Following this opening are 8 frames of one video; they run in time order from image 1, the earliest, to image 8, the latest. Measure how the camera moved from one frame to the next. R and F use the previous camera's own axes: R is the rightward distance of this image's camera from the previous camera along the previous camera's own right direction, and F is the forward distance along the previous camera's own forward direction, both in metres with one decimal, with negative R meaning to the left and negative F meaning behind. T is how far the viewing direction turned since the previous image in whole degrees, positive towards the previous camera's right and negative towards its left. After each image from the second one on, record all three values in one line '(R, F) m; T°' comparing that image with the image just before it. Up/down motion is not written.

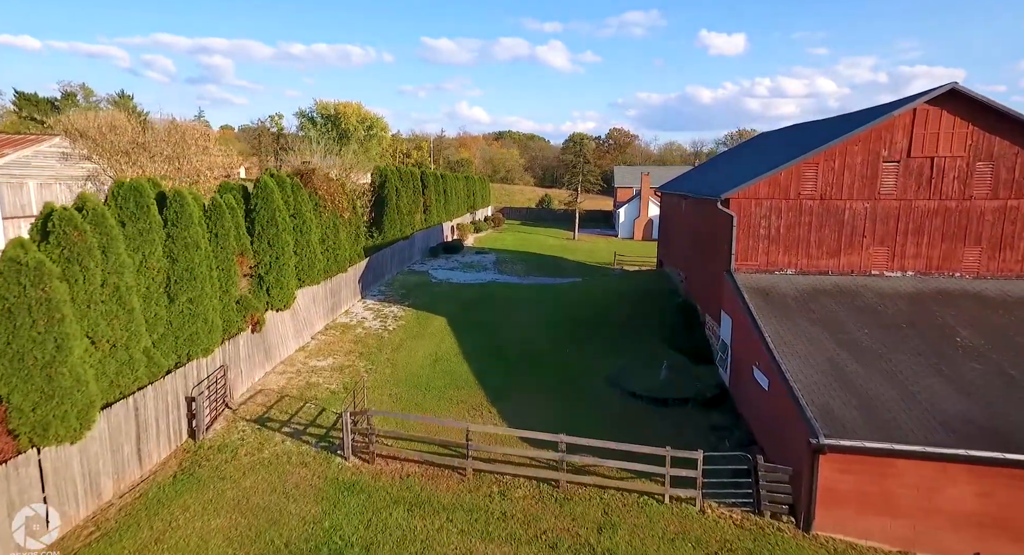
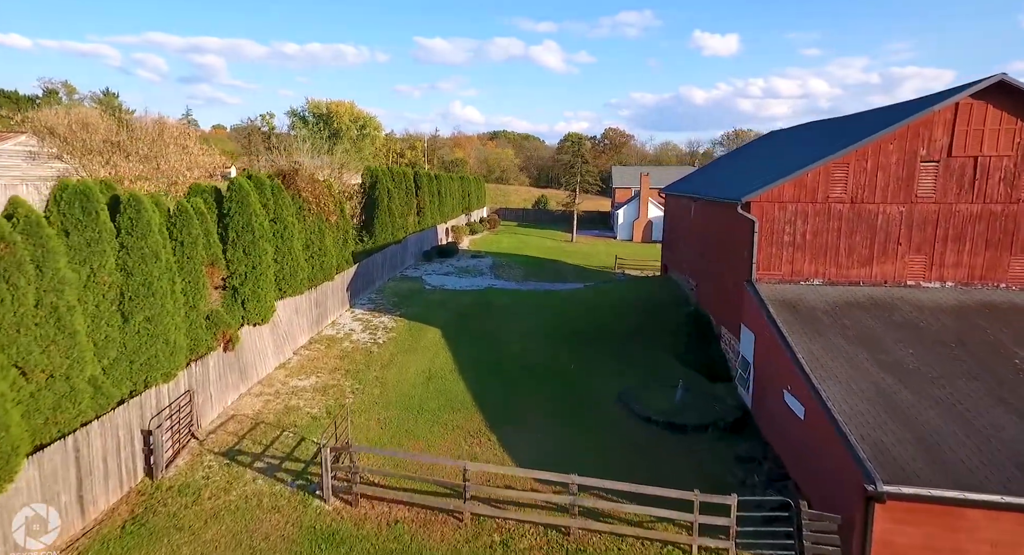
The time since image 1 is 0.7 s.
(-0.1, +1.4) m; 0°
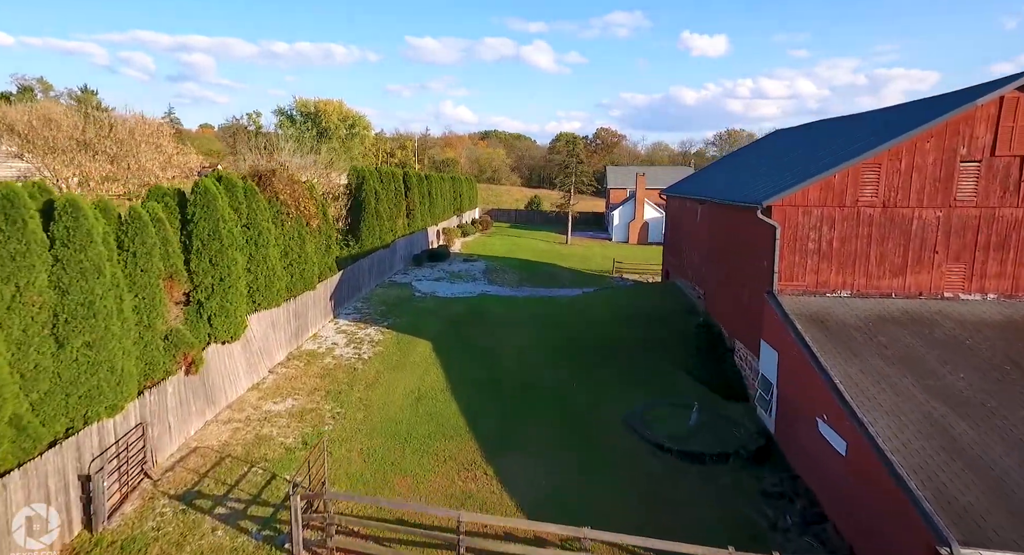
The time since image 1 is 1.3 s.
(-0.1, +1.4) m; +1°
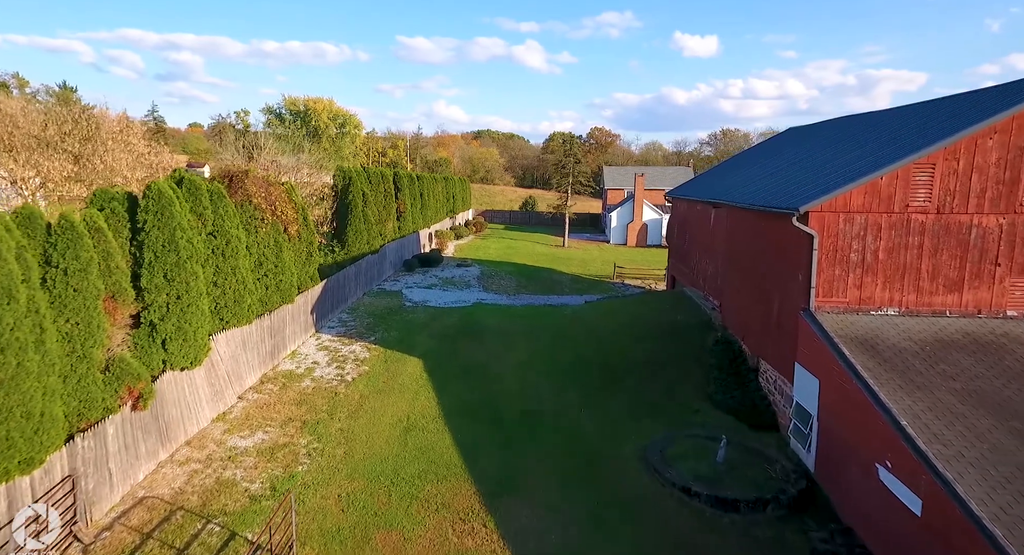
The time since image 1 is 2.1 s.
(-0.2, +1.6) m; +1°
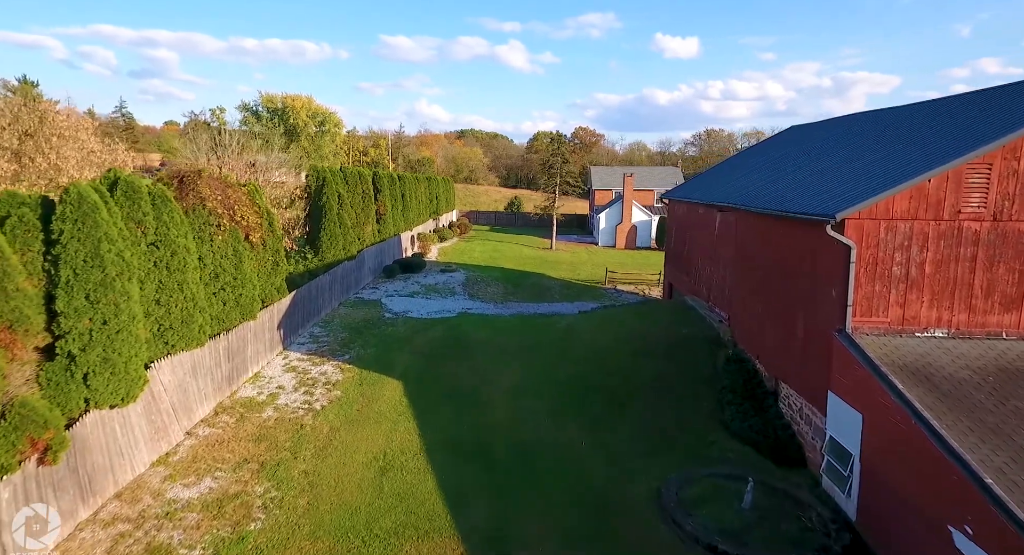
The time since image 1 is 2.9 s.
(-0.1, +1.6) m; +2°
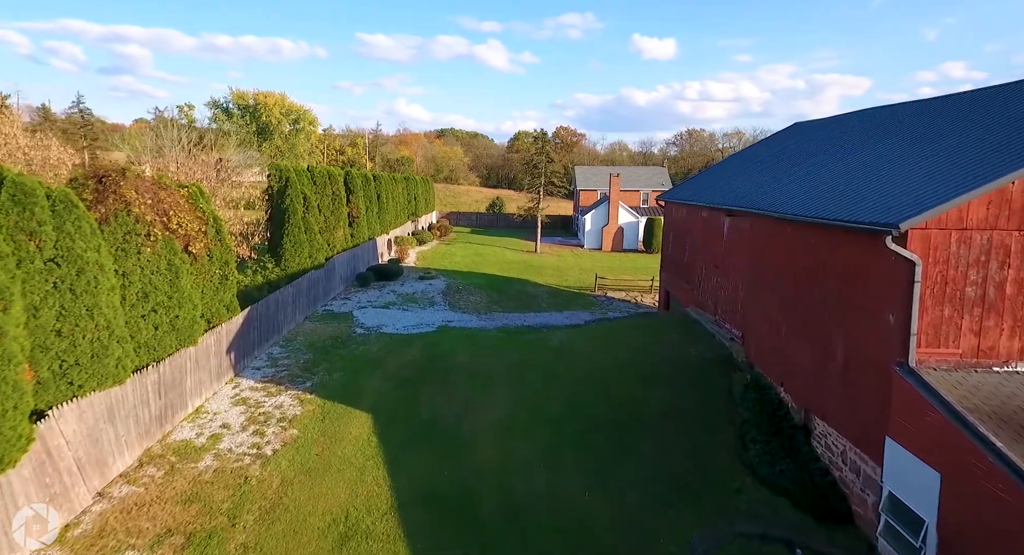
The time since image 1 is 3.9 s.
(-0.1, +2.0) m; +2°
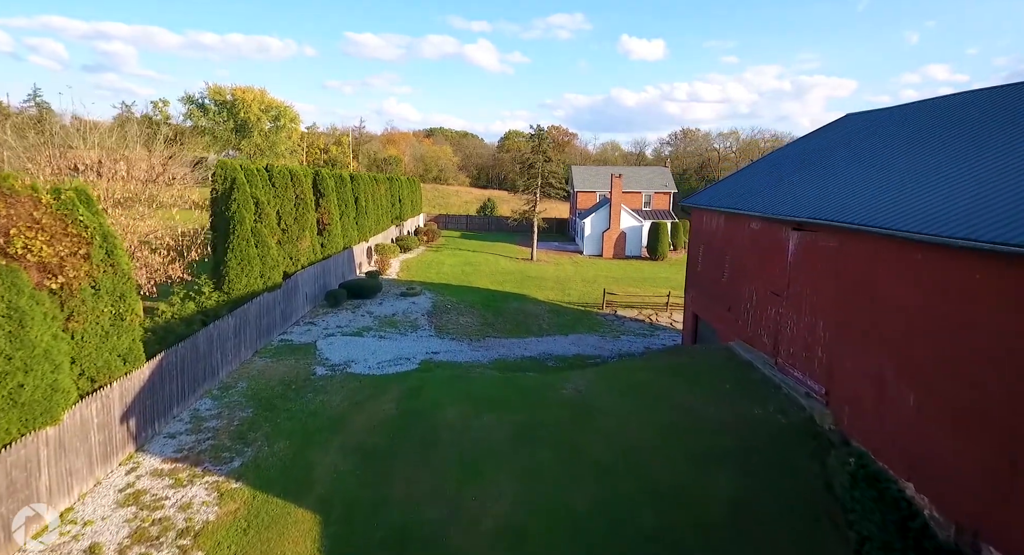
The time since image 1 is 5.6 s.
(-0.3, +3.8) m; +1°
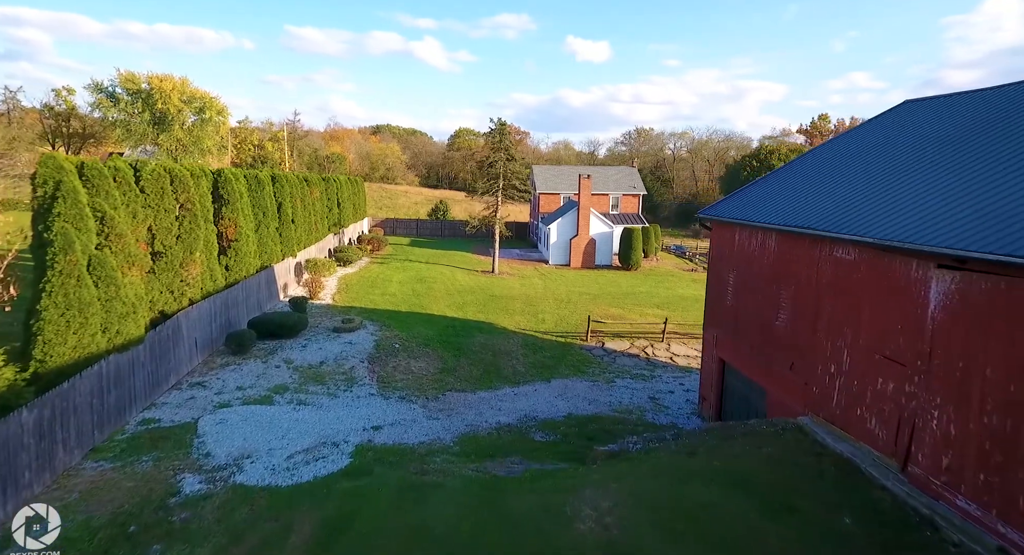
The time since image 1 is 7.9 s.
(-0.4, +5.0) m; +5°
